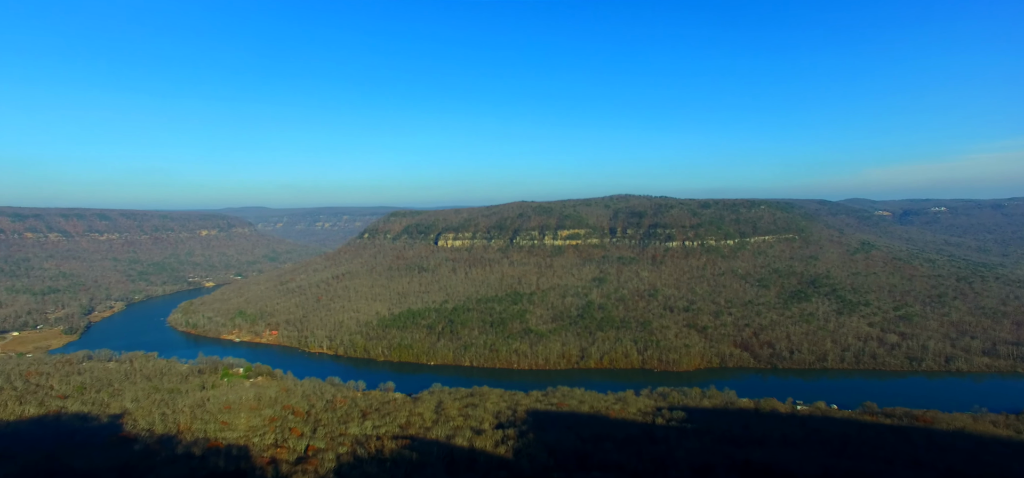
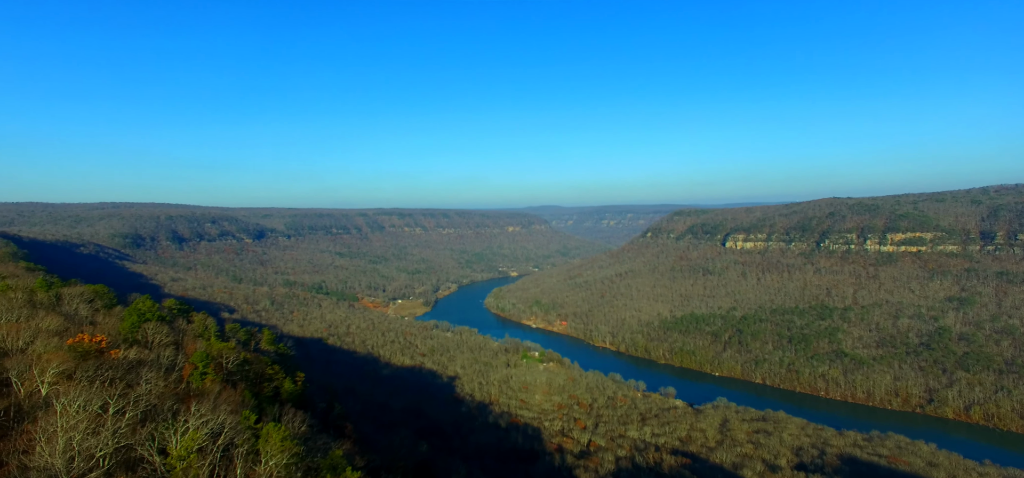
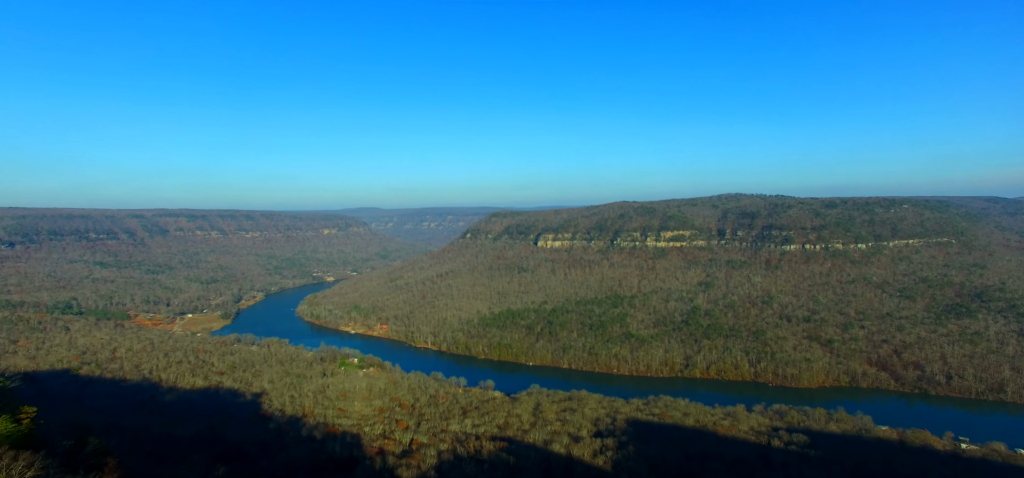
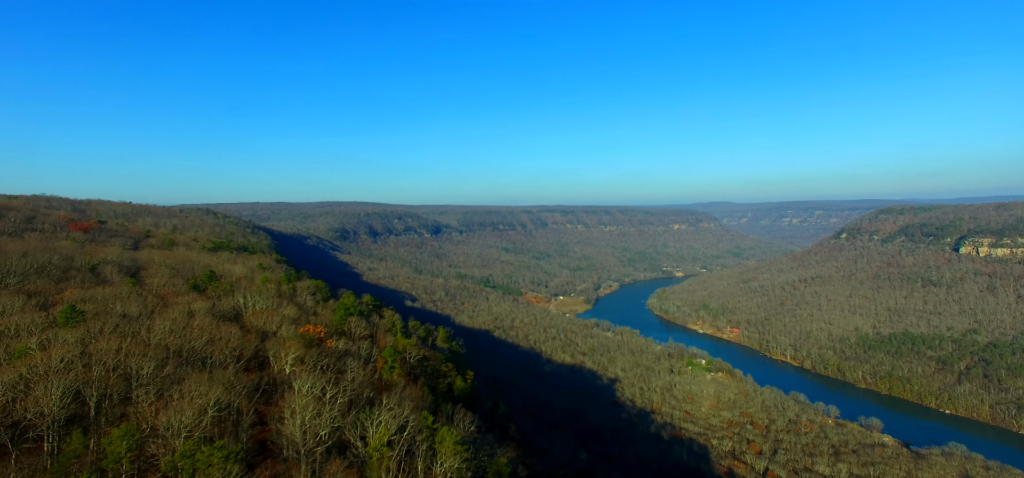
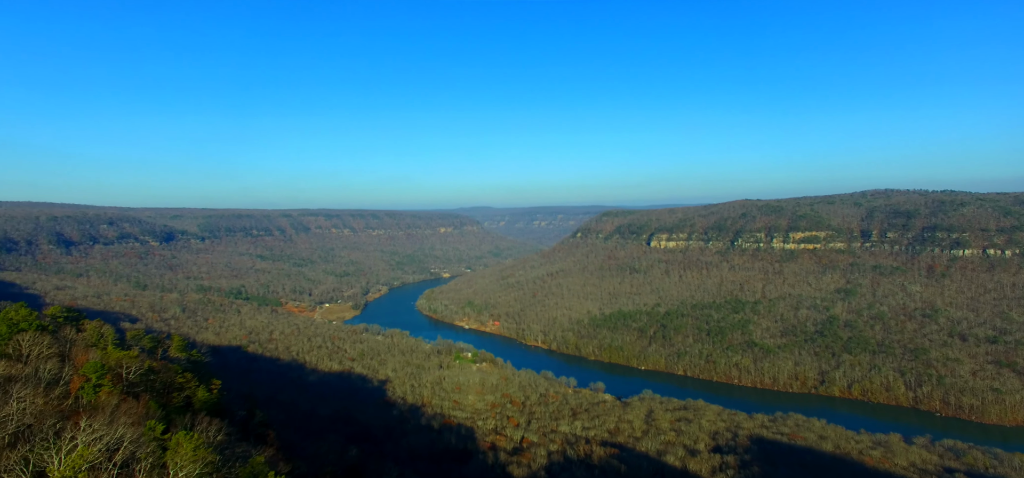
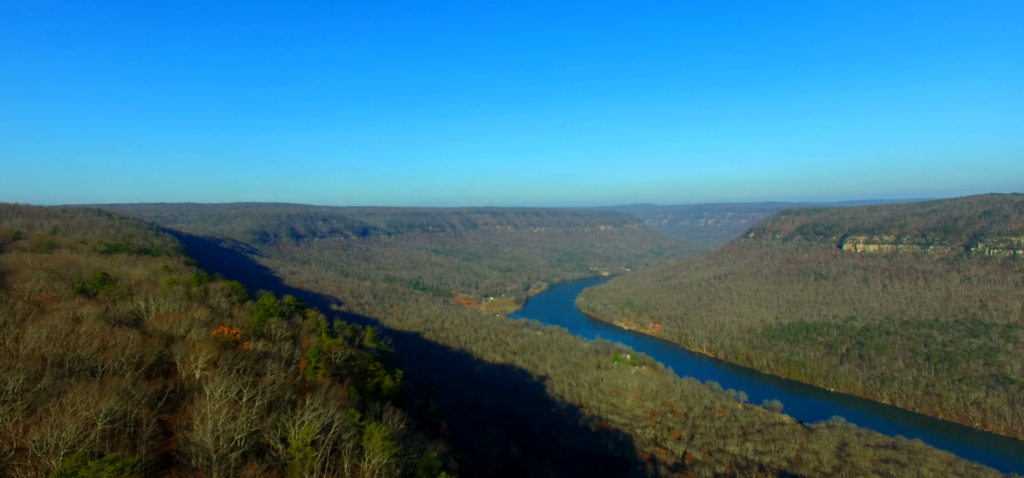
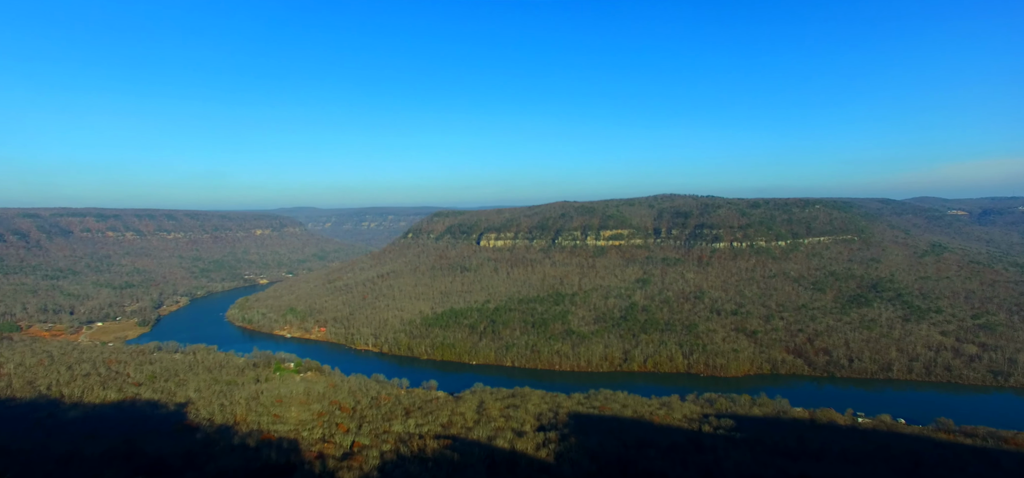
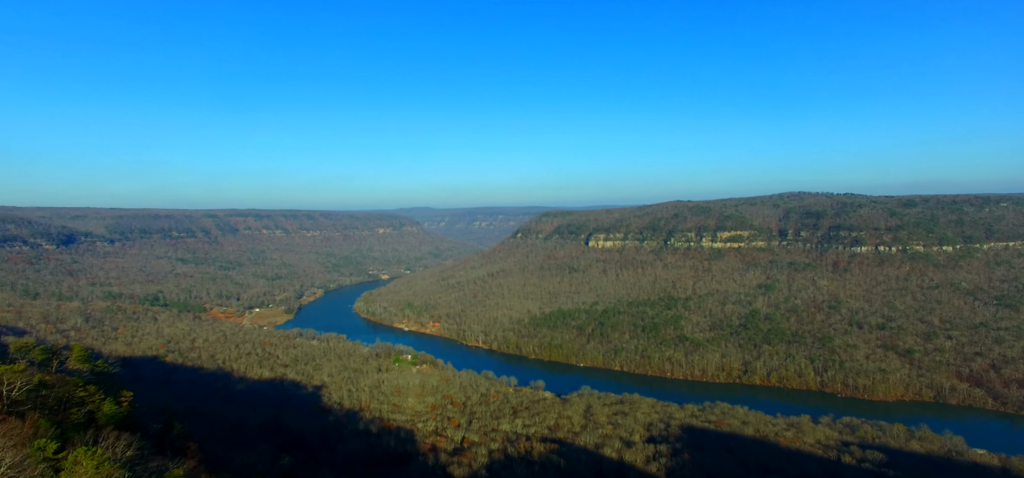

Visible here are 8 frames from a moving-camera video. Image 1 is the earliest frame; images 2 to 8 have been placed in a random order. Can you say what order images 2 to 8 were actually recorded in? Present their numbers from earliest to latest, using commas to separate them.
7, 3, 8, 5, 2, 6, 4
